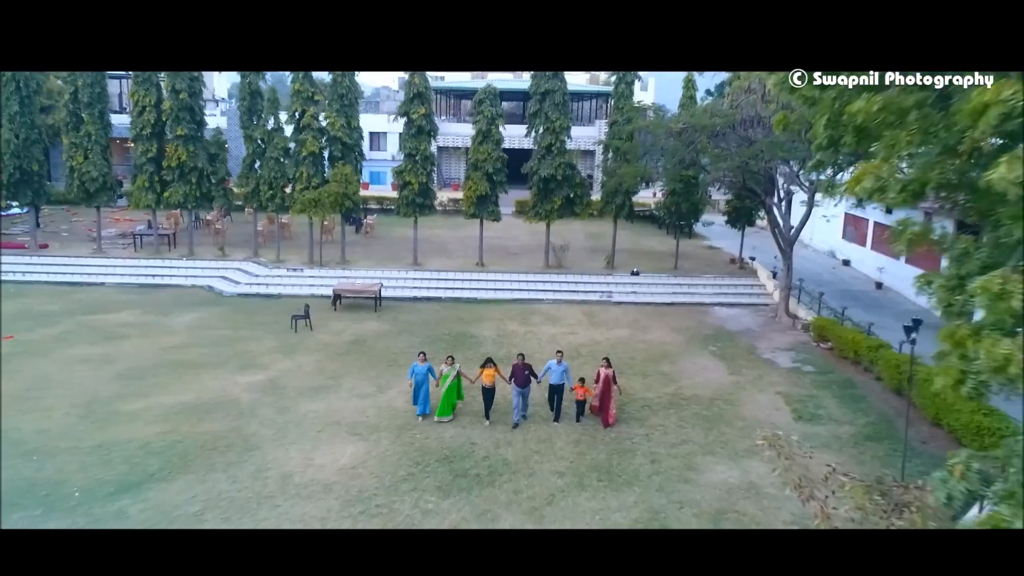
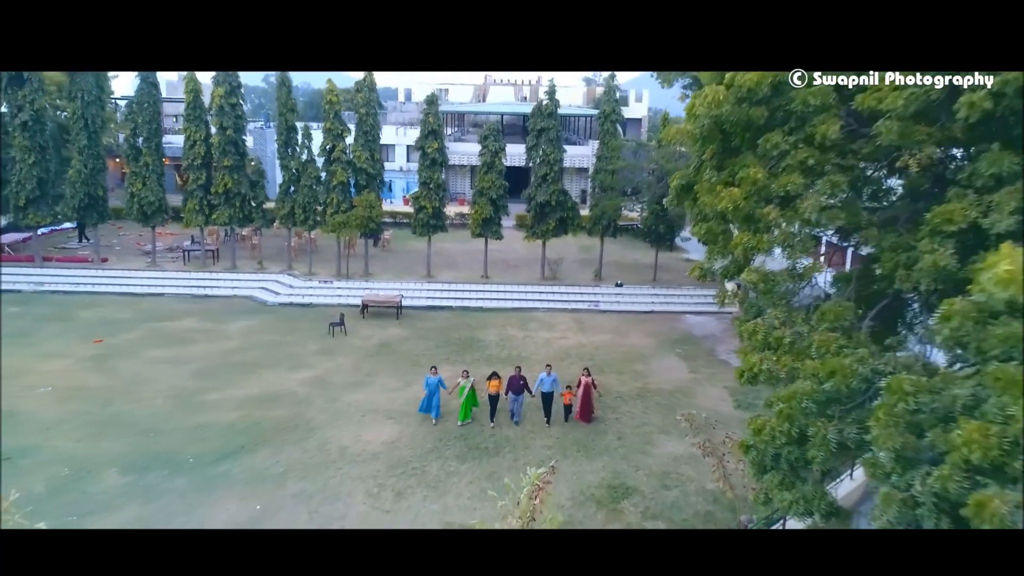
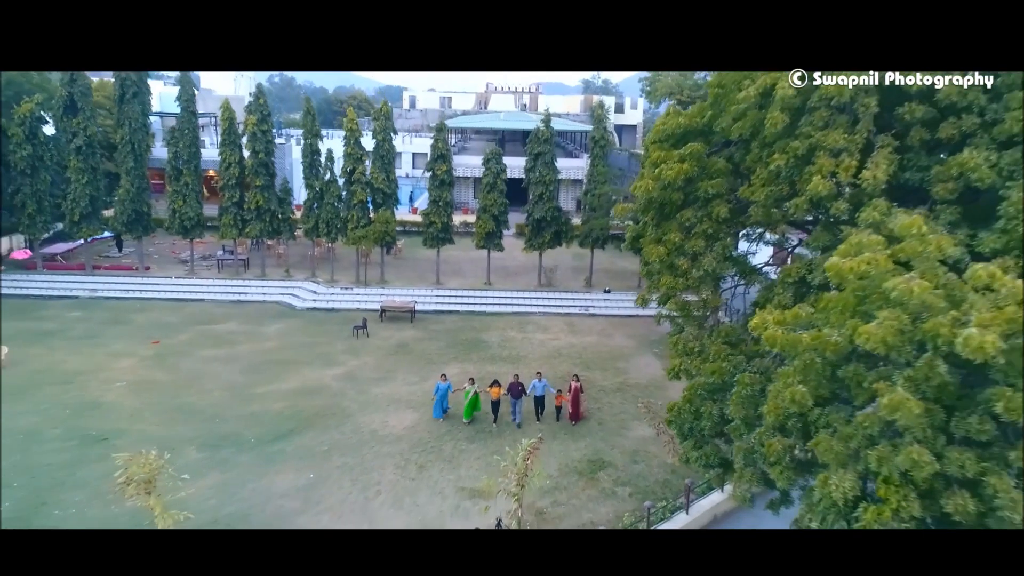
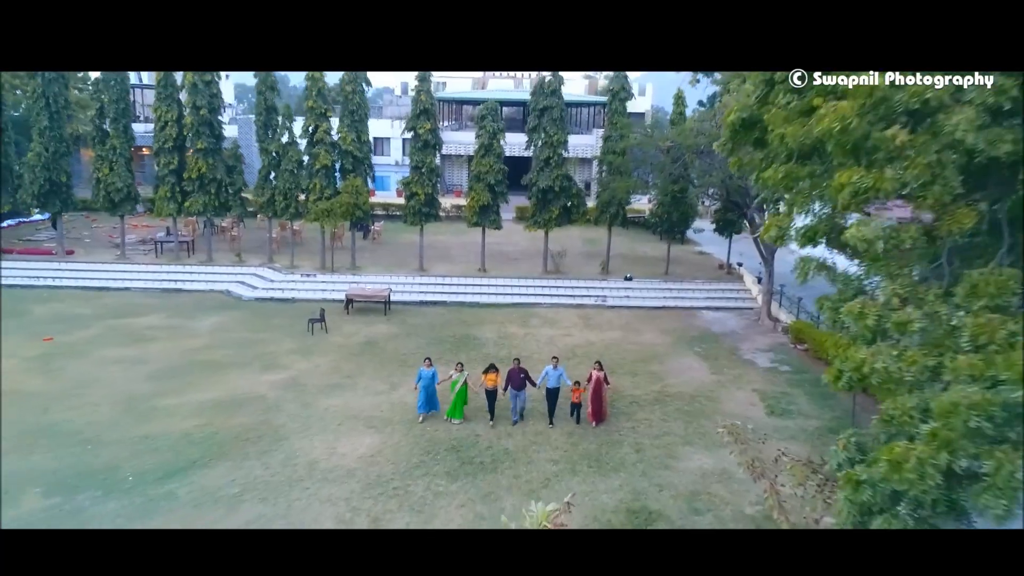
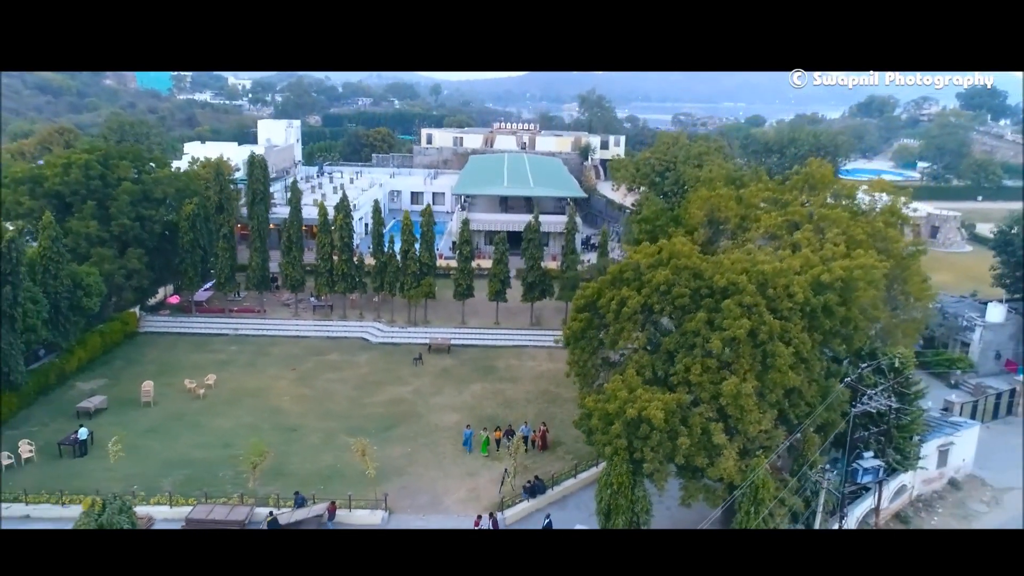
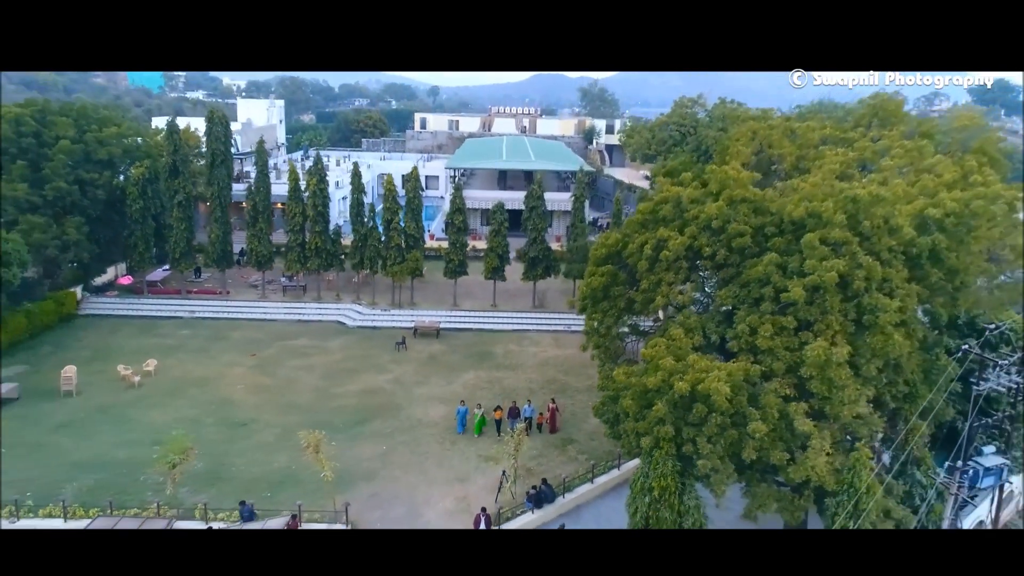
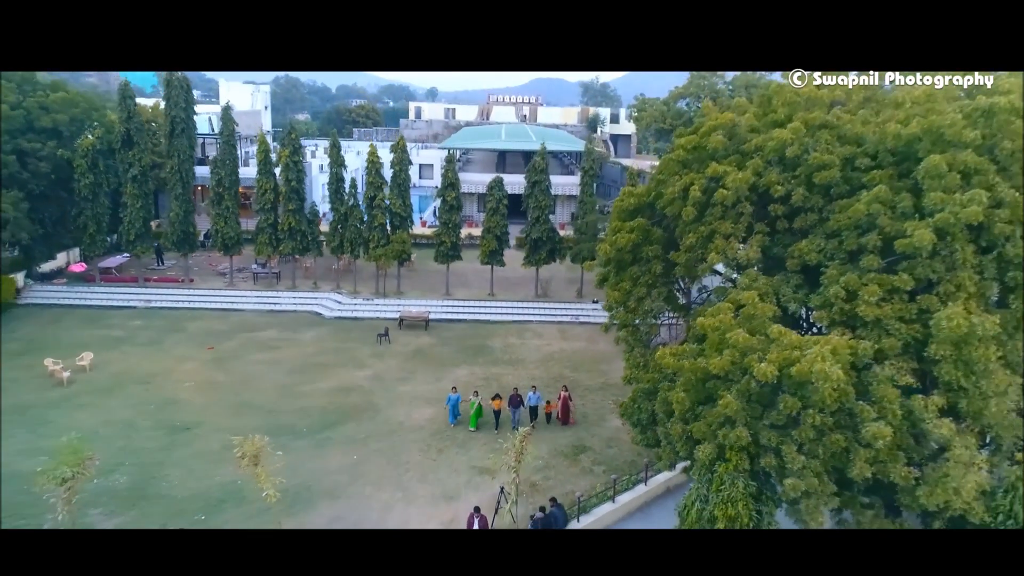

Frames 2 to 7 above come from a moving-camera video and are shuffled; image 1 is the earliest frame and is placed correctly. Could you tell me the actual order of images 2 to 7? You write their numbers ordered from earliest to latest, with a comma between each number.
4, 2, 3, 7, 6, 5
